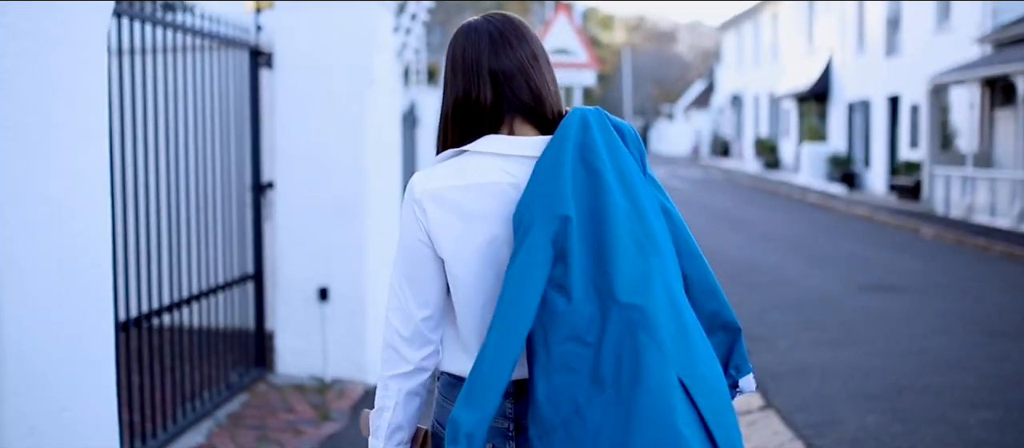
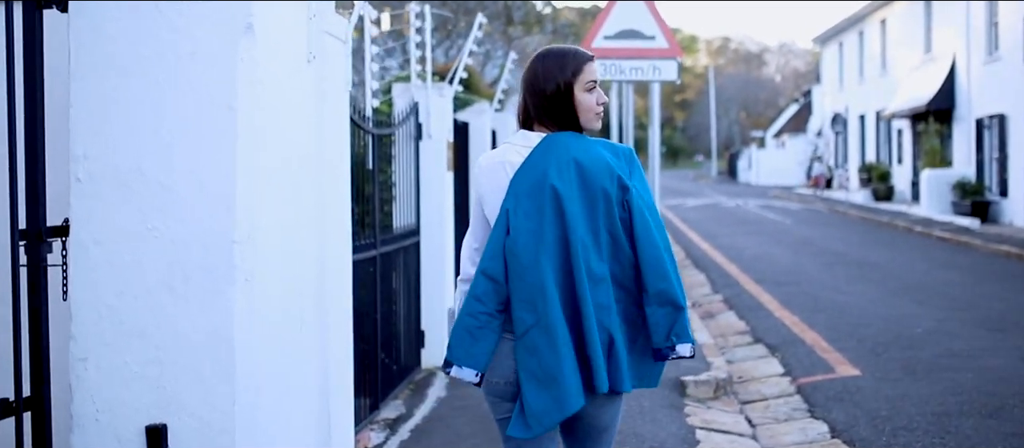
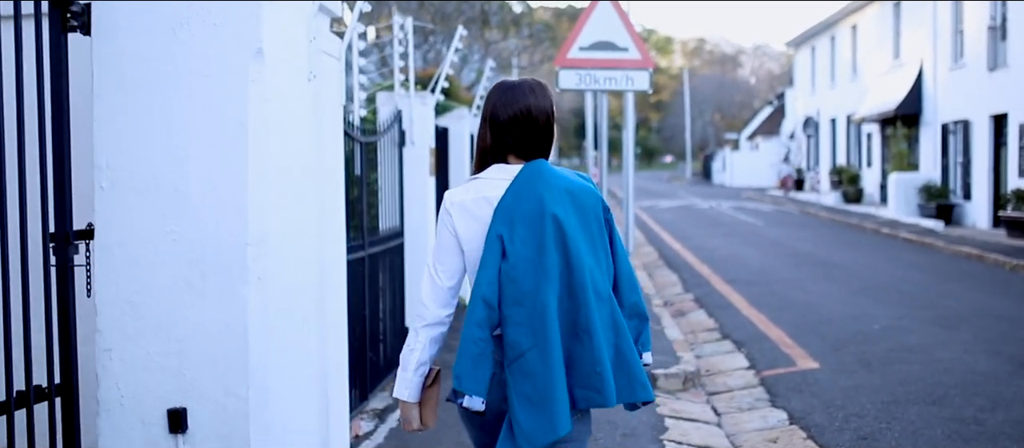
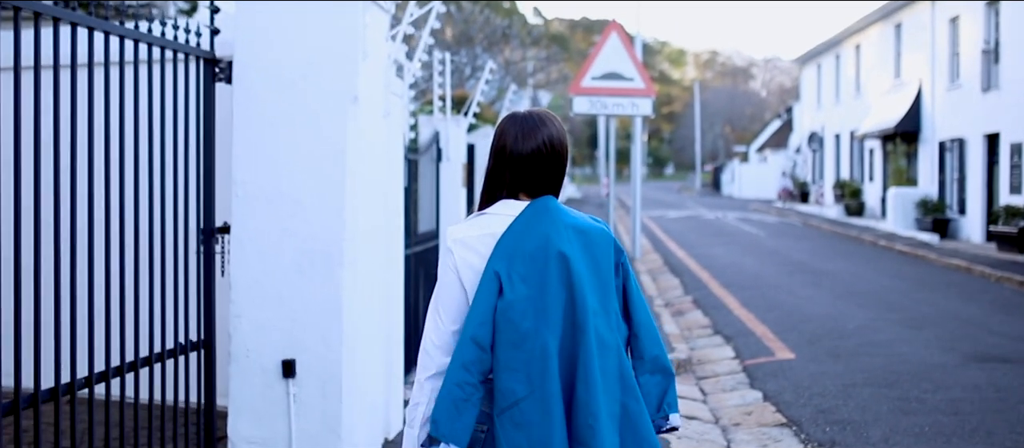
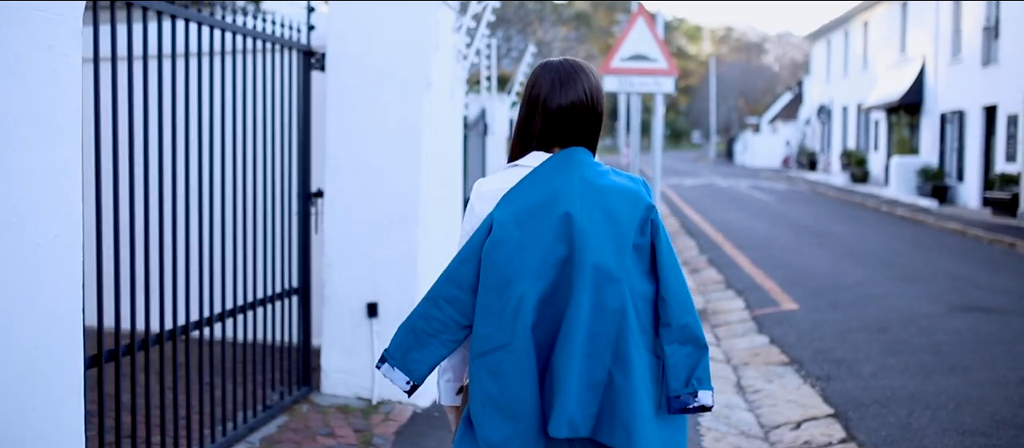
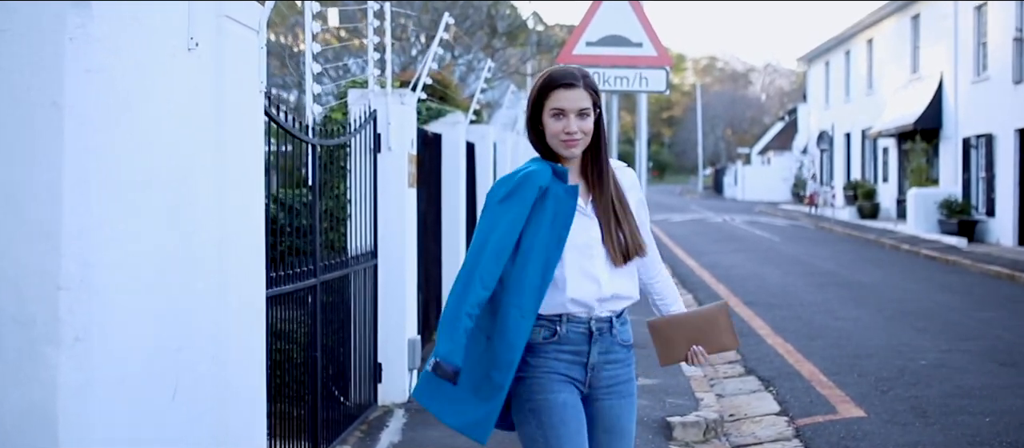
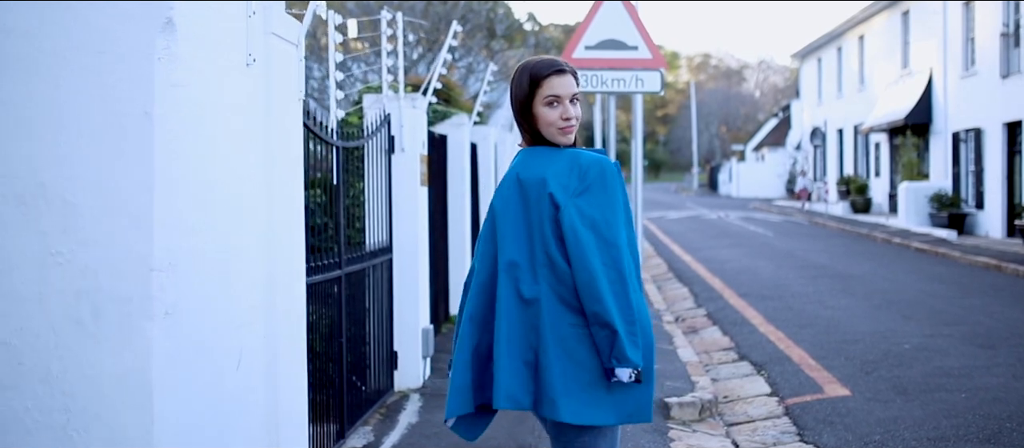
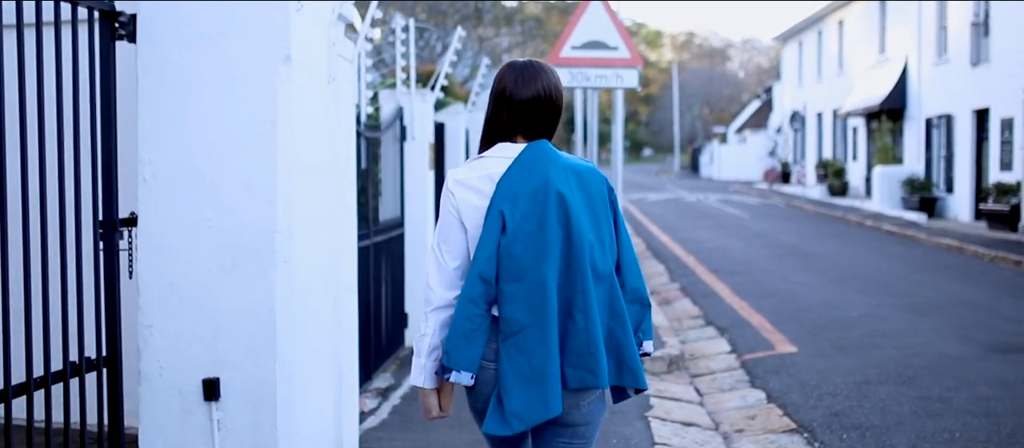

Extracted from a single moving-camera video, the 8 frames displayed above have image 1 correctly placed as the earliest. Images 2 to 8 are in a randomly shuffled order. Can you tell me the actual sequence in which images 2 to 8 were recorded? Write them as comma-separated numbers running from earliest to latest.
5, 4, 8, 3, 2, 7, 6
